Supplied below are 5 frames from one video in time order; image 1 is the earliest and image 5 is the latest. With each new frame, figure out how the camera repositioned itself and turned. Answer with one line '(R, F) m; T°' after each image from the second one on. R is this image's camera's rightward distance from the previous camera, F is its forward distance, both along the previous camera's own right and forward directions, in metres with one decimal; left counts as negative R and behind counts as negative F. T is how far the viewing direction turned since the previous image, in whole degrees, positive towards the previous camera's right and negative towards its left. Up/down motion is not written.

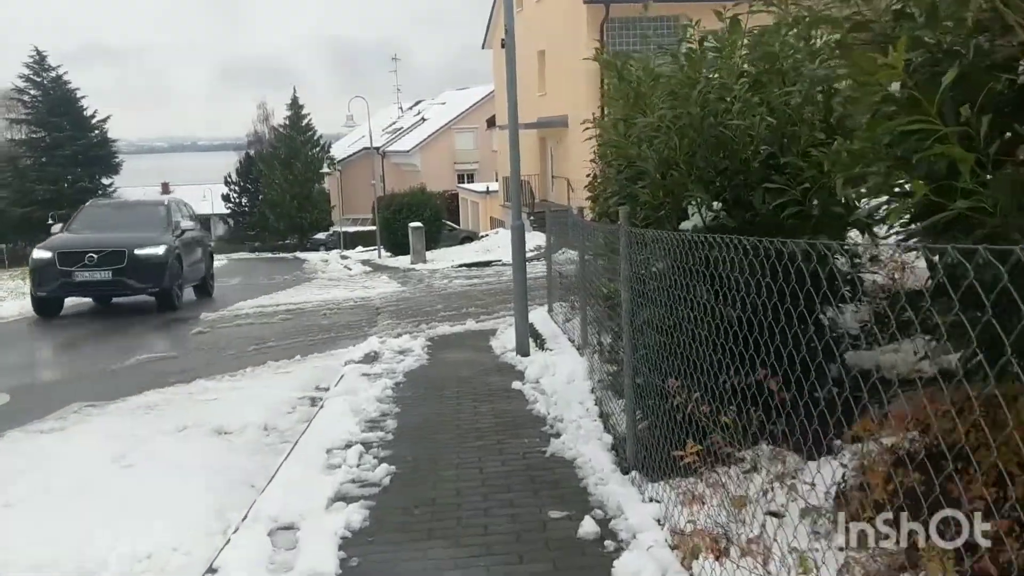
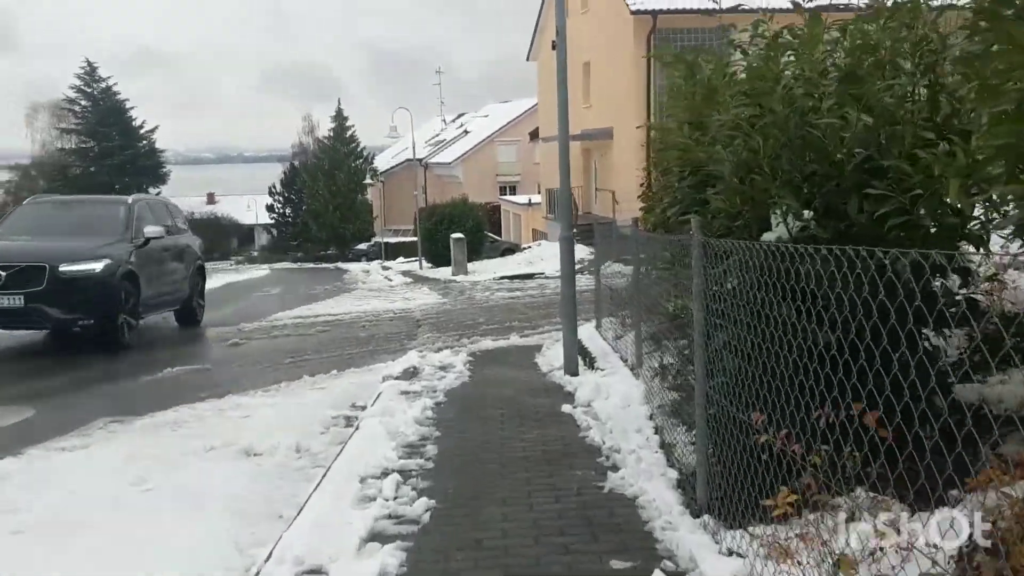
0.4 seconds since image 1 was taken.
(-0.1, +0.5) m; -2°
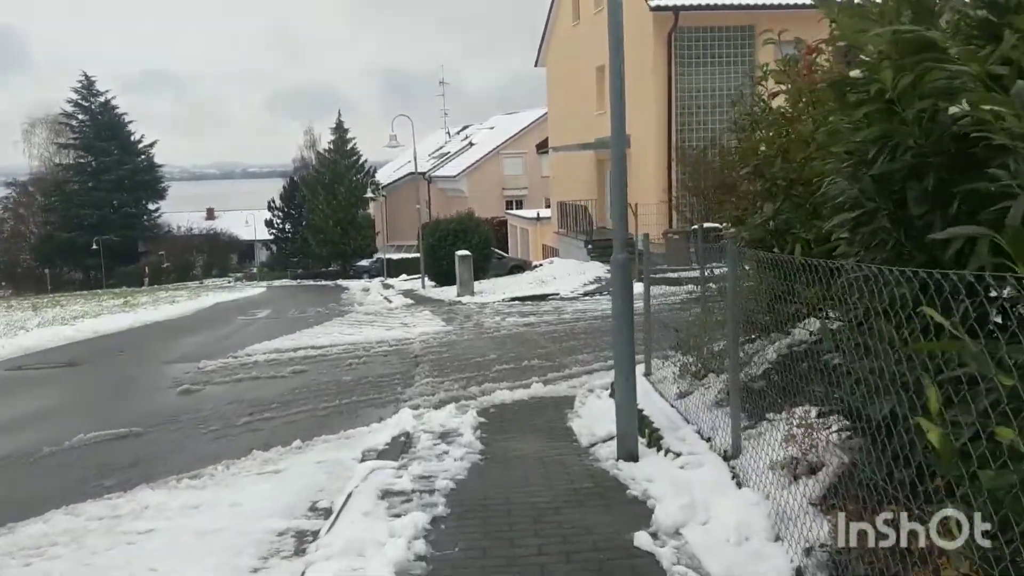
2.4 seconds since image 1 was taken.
(-0.2, +2.6) m; 0°
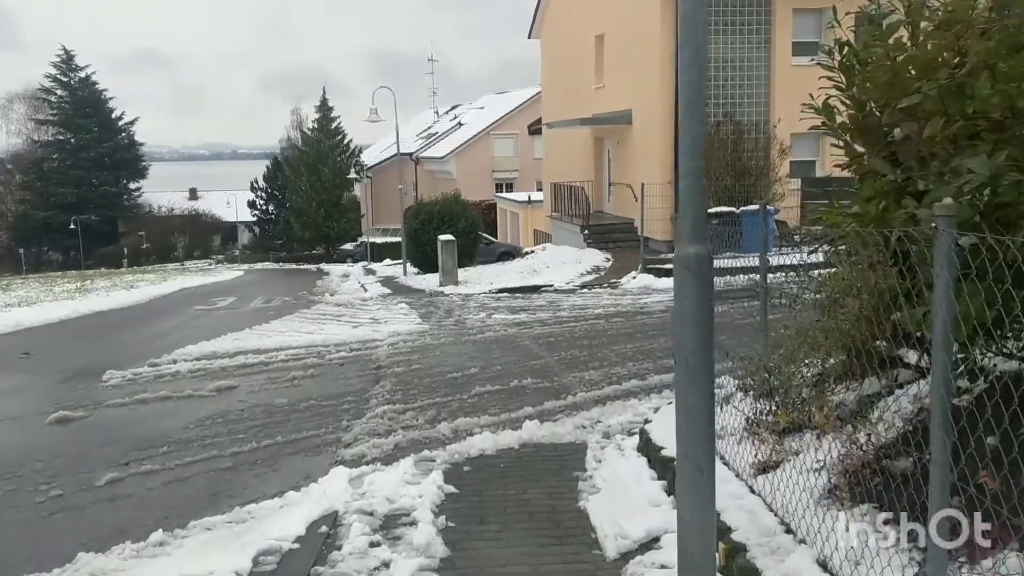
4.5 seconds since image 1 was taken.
(0.0, +2.6) m; +1°
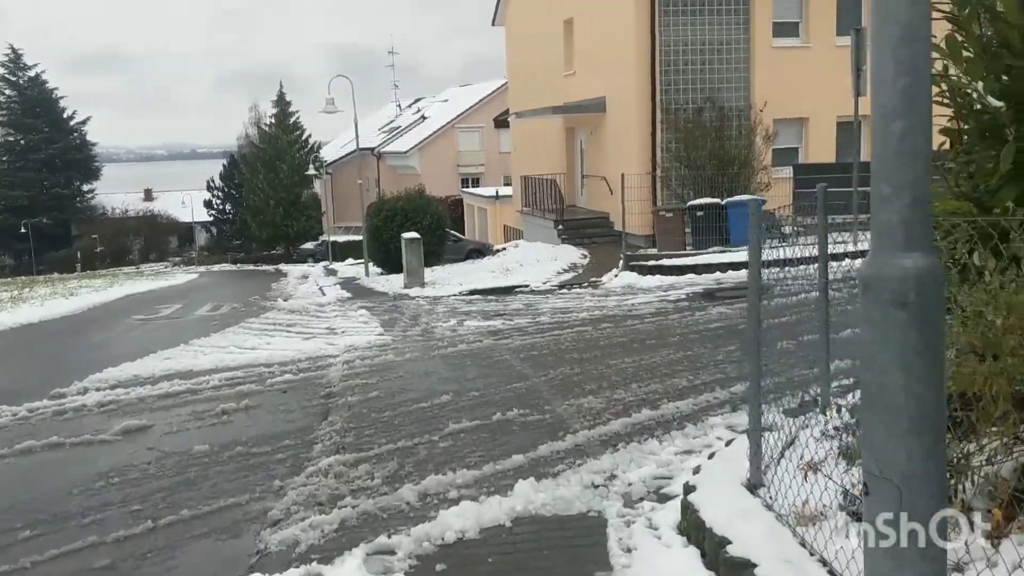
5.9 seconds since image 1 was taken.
(-0.1, +1.7) m; +2°
